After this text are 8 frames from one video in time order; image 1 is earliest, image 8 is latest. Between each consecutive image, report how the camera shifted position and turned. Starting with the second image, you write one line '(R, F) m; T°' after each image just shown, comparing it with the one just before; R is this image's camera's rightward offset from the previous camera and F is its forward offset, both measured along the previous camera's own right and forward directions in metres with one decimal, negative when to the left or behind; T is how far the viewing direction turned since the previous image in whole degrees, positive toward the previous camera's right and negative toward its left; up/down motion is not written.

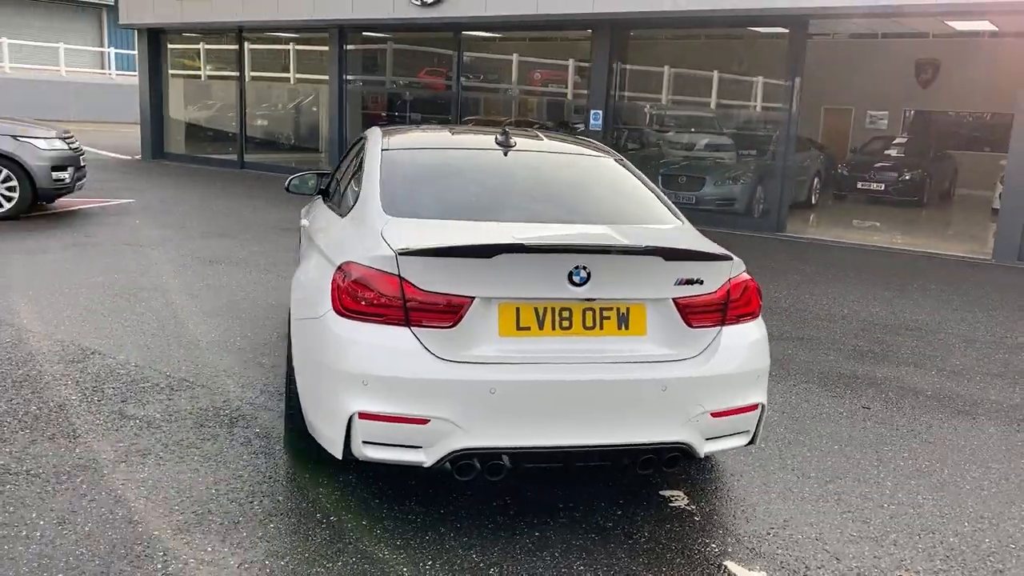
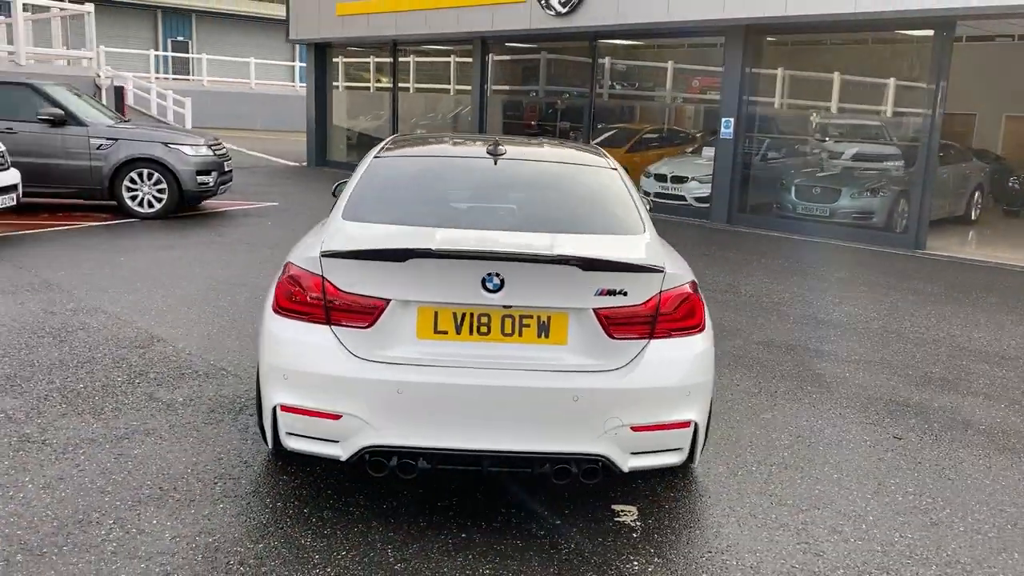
(+0.8, 0.0) m; -11°
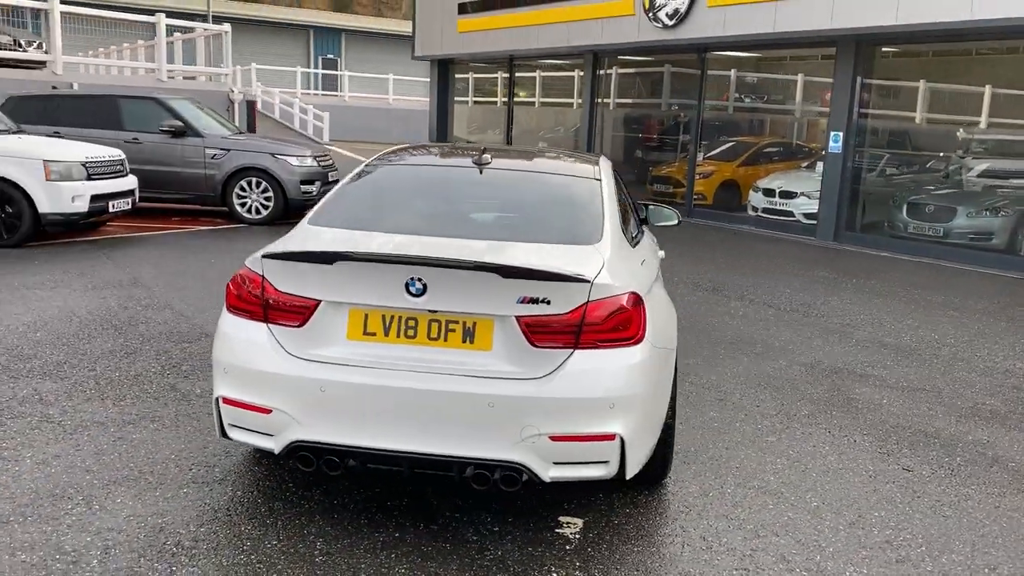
(+0.7, 0.0) m; -9°
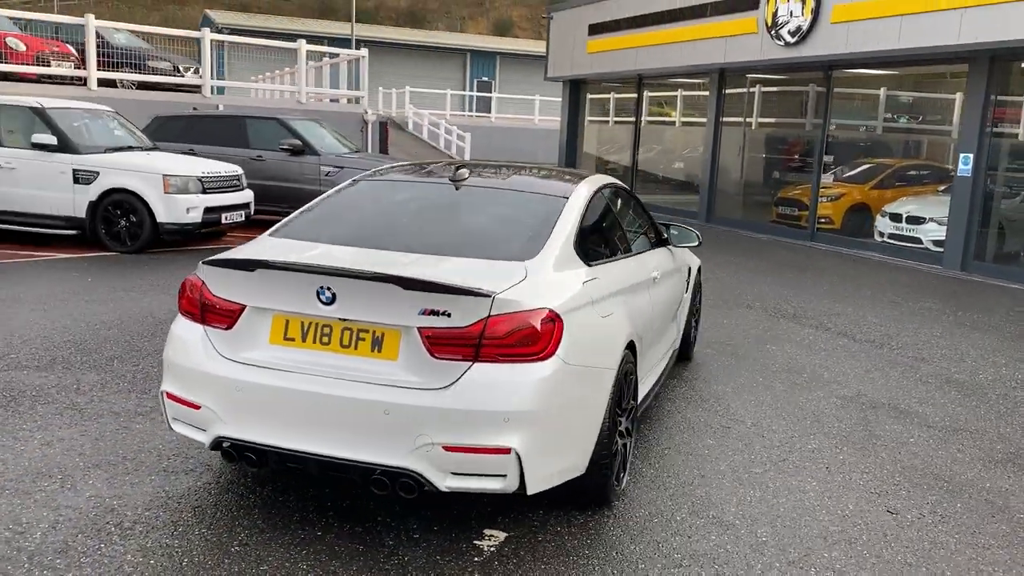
(+0.9, 0.0) m; -10°
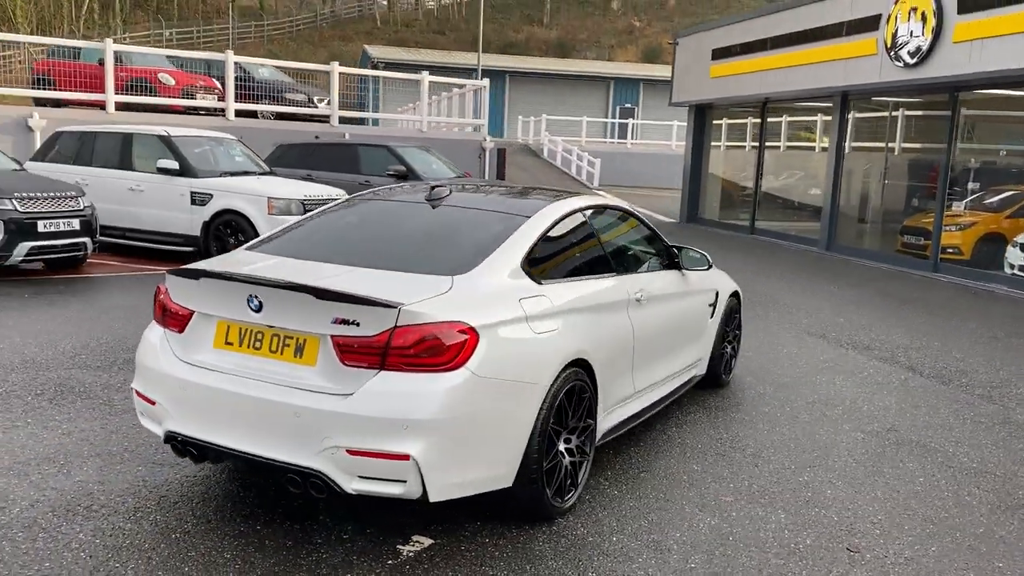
(+0.9, 0.0) m; -10°
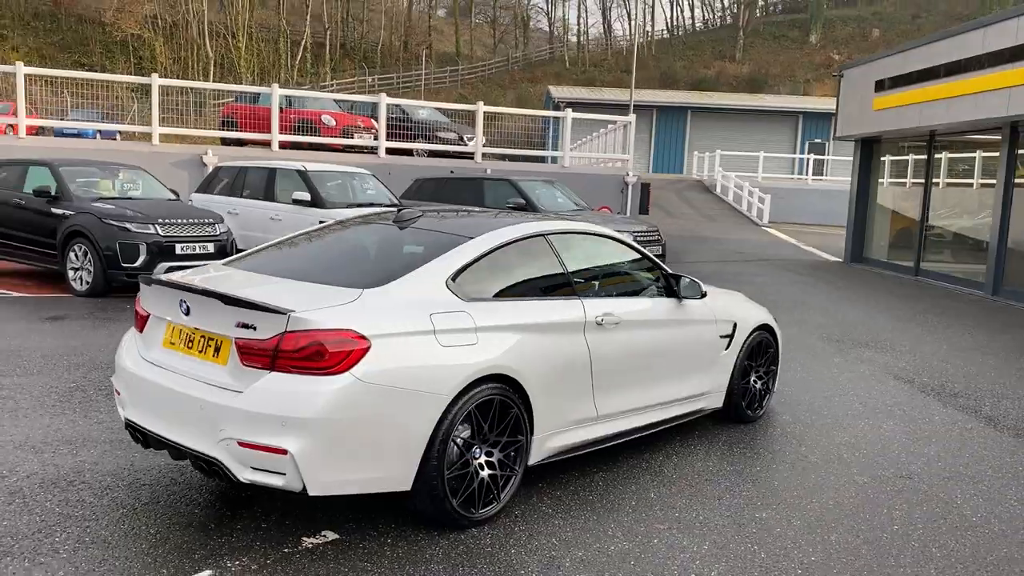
(+1.2, 0.0) m; -13°
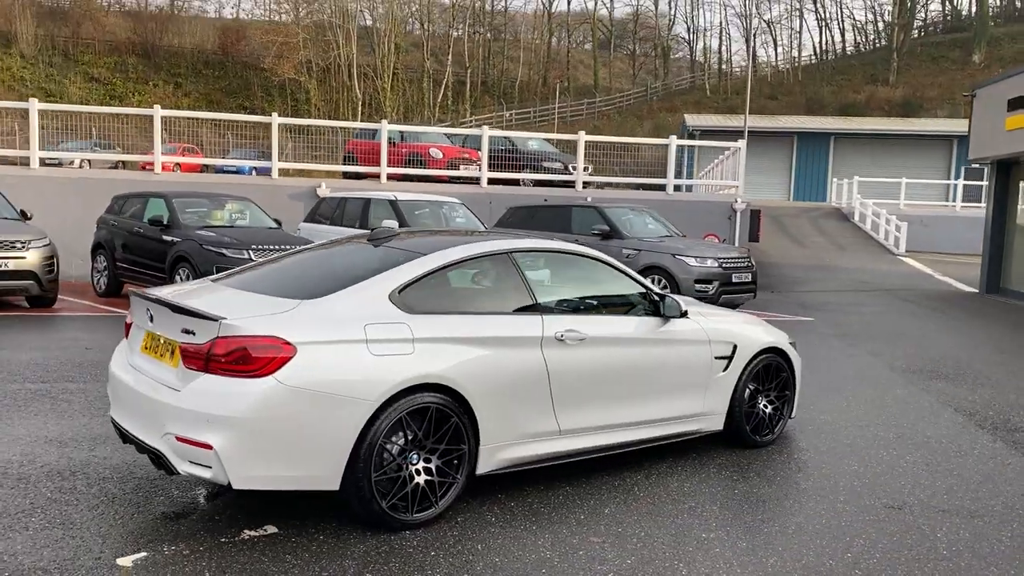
(+1.0, -0.1) m; -10°
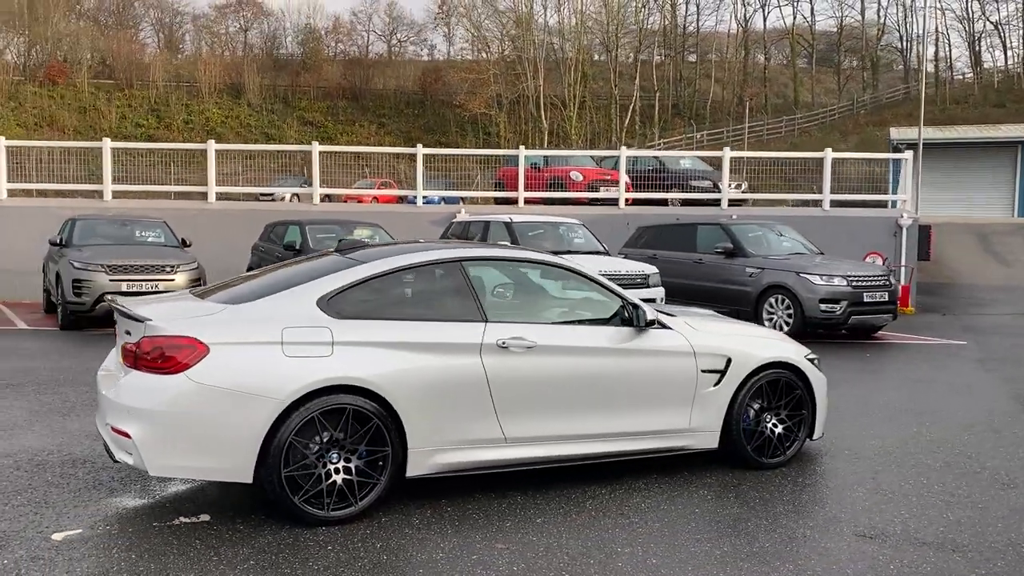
(+1.4, +0.1) m; -14°
